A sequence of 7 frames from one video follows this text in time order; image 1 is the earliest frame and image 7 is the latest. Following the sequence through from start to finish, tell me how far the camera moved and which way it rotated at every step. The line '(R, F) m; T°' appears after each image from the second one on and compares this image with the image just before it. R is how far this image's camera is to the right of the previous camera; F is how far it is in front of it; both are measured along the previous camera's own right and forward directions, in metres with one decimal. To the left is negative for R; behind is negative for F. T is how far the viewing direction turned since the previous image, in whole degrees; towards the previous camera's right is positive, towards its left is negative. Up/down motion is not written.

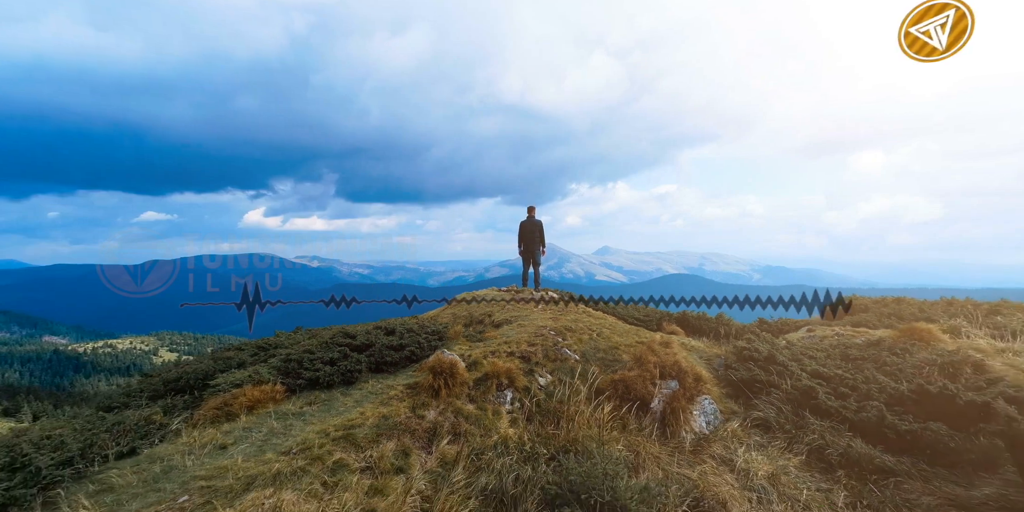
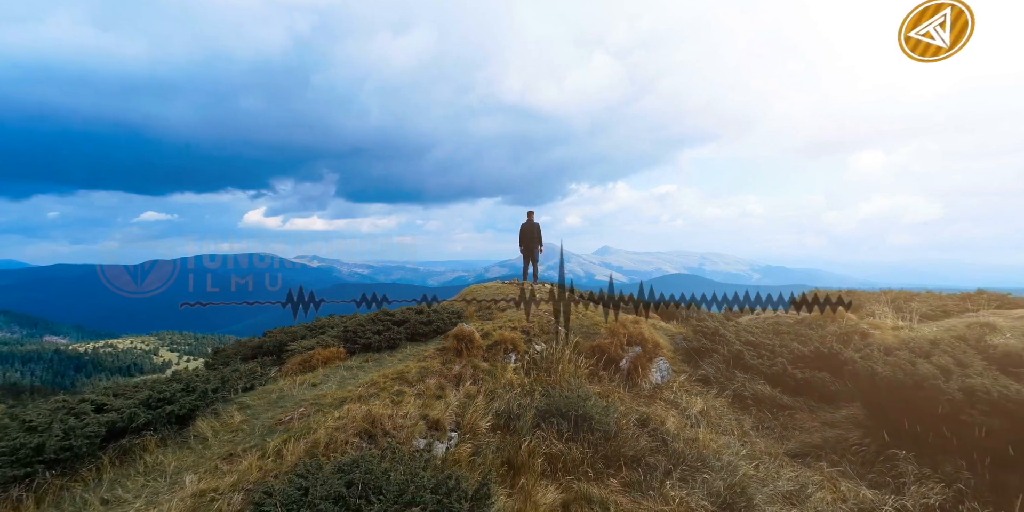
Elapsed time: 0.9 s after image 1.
(-4.2, +5.1) m; 0°
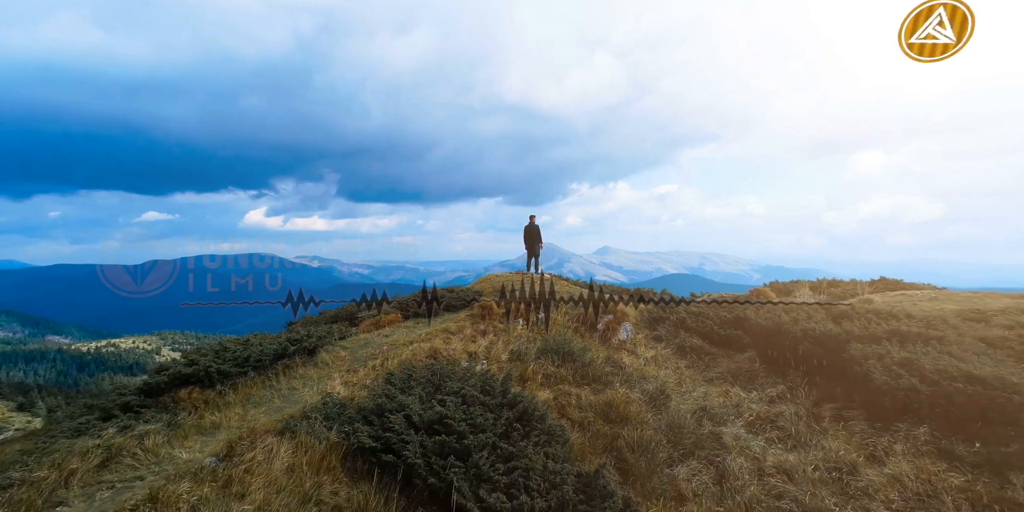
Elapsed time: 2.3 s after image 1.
(+0.2, -1.0) m; 0°
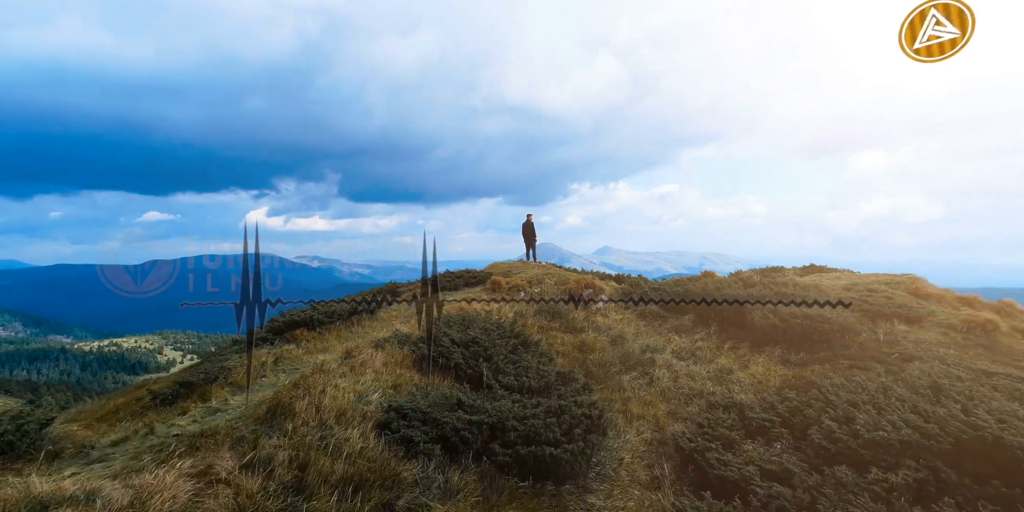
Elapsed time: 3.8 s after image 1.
(+1.0, -2.0) m; 0°
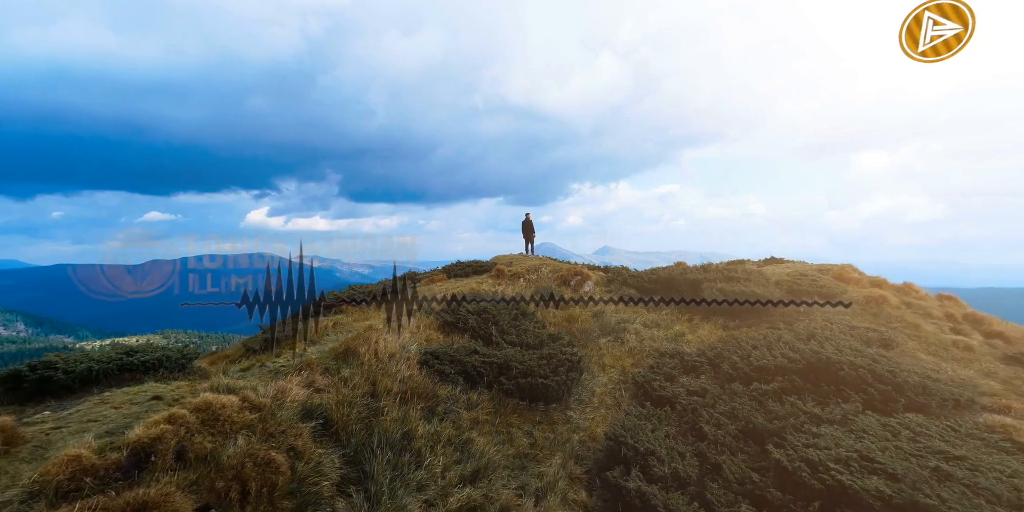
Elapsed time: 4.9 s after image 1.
(+1.4, -1.9) m; 0°
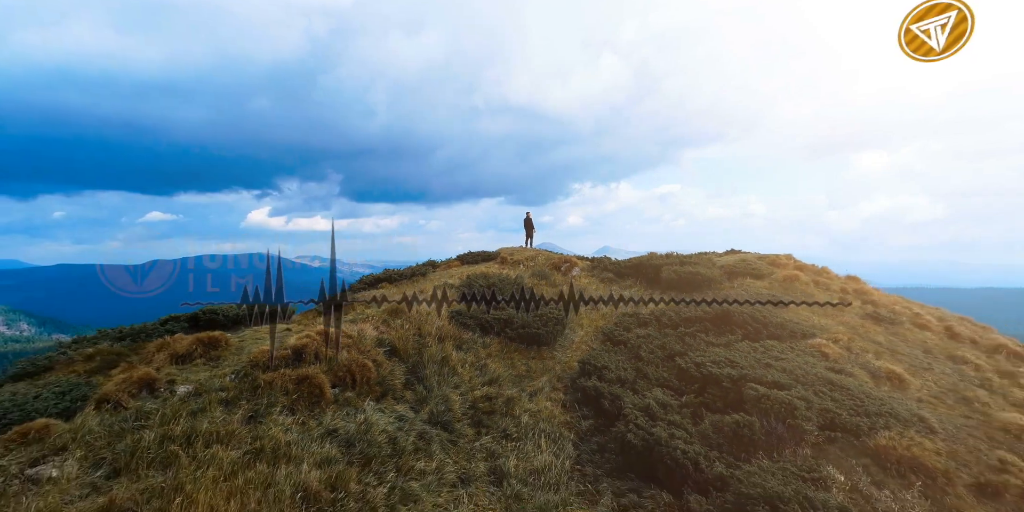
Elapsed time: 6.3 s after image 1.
(+0.5, -1.4) m; 0°
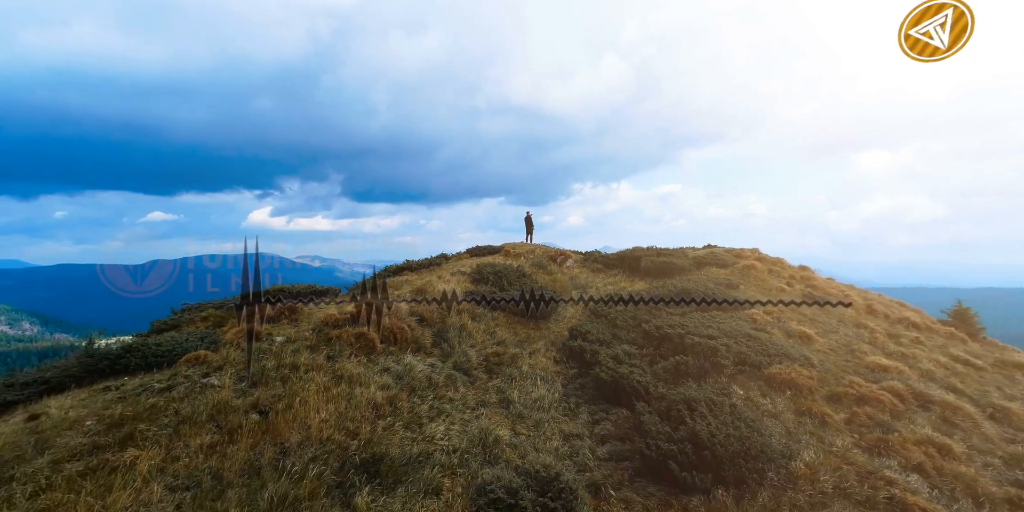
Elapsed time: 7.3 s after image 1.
(+0.1, -1.2) m; 0°
